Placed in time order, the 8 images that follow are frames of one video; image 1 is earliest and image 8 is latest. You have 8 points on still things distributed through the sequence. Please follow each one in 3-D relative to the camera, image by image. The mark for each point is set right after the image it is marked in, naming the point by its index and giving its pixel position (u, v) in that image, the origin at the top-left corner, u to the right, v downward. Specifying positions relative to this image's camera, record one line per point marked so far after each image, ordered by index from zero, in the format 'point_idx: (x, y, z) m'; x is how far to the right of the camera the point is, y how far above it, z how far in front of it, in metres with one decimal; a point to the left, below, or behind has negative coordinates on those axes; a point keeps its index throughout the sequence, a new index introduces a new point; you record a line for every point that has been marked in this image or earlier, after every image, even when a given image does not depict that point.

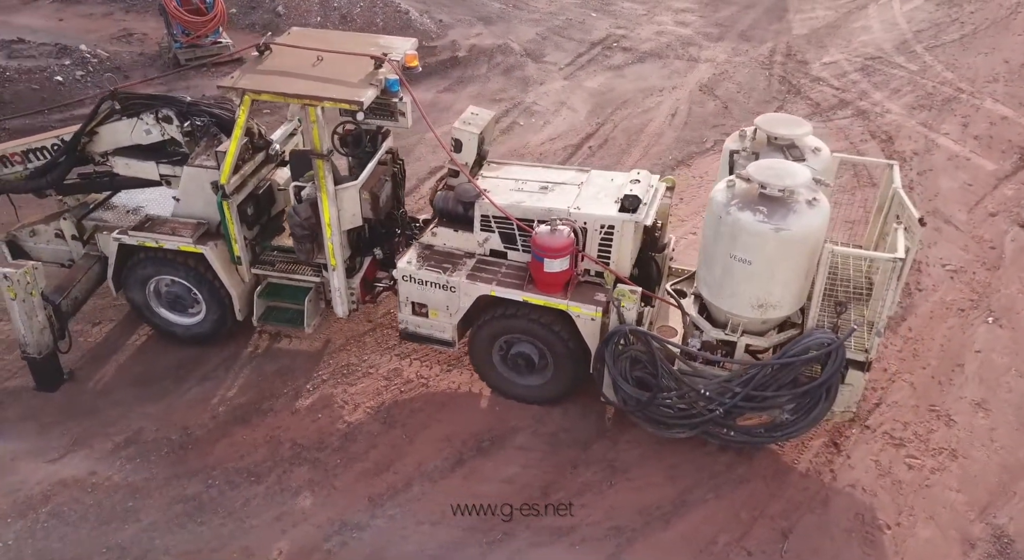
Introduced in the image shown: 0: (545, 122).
0: (+0.4, +2.1, +10.6) m
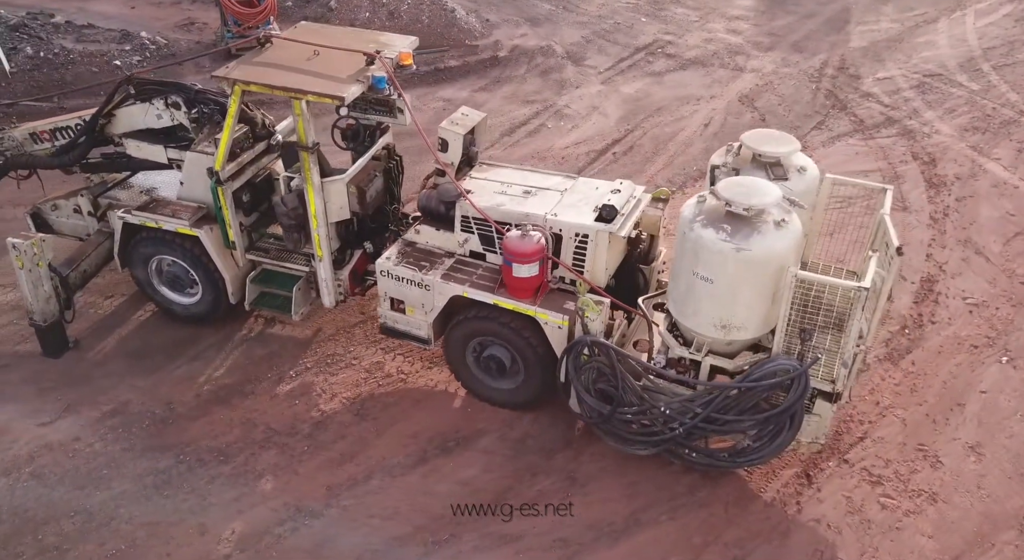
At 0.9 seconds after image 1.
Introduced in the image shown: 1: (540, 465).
0: (+0.8, +2.1, +10.6) m
1: (+0.2, -1.4, +6.0) m
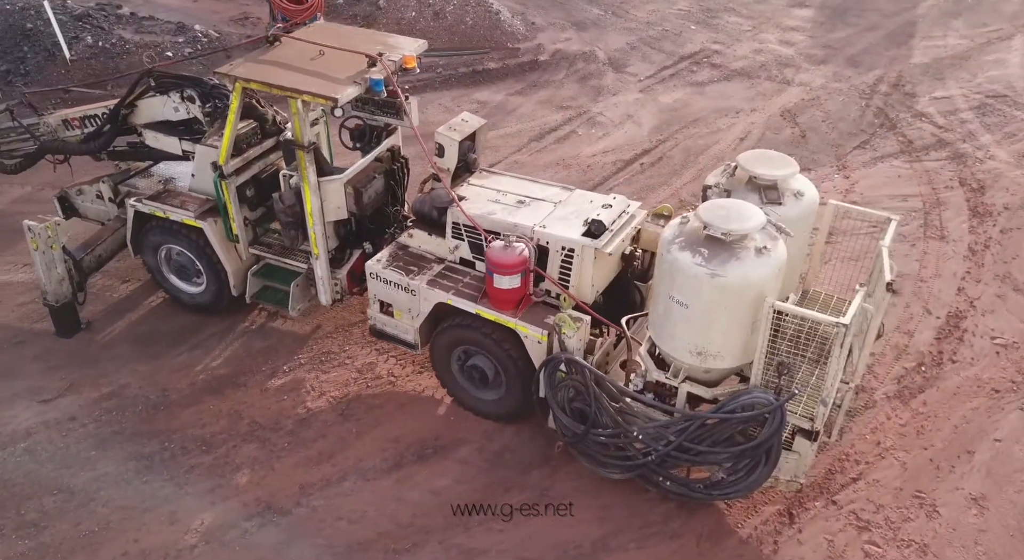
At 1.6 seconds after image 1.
0: (+1.2, +1.9, +10.4) m
1: (0.0, -1.5, +5.9) m
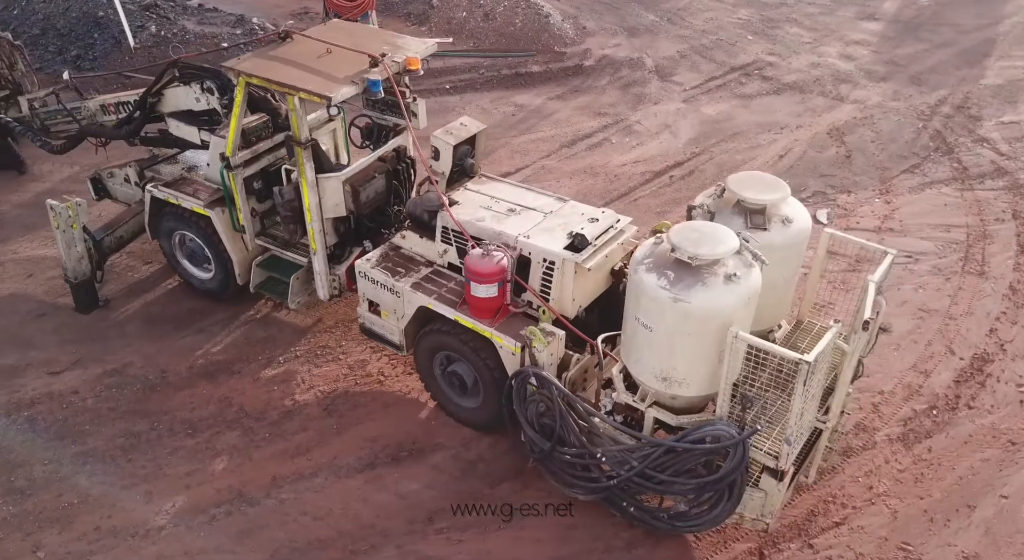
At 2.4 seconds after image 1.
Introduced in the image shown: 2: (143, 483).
0: (+1.6, +1.8, +10.2) m
1: (-0.2, -1.6, +5.8) m
2: (-2.7, -1.5, +5.9) m
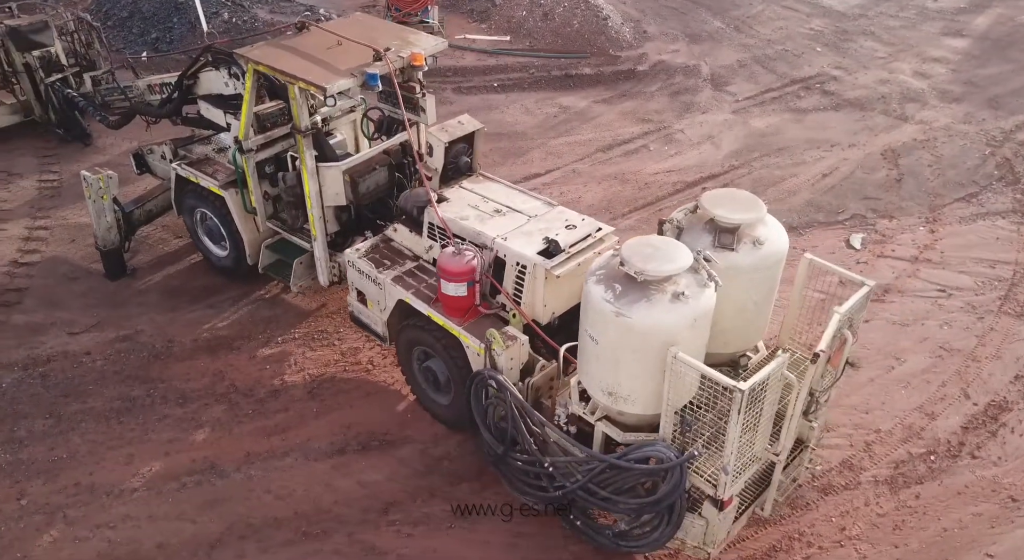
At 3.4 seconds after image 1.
0: (+2.1, +1.6, +9.9) m
1: (-0.5, -1.5, +5.8) m
2: (-3.0, -1.3, +6.2) m
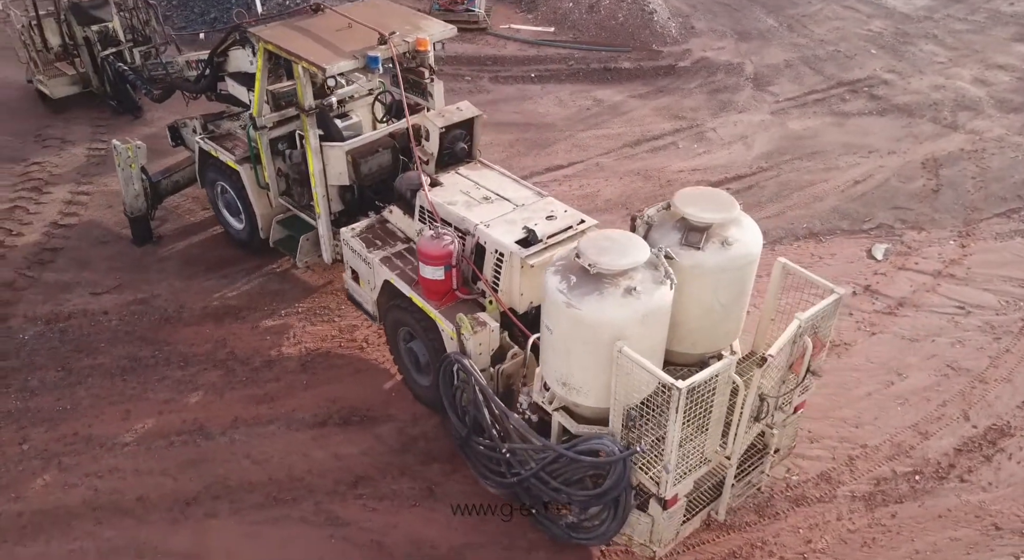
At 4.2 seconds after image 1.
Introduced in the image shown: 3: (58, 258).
0: (+2.4, +1.6, +9.7) m
1: (-0.7, -1.4, +5.9) m
2: (-3.2, -1.0, +6.5) m
3: (-4.7, +0.2, +8.2) m
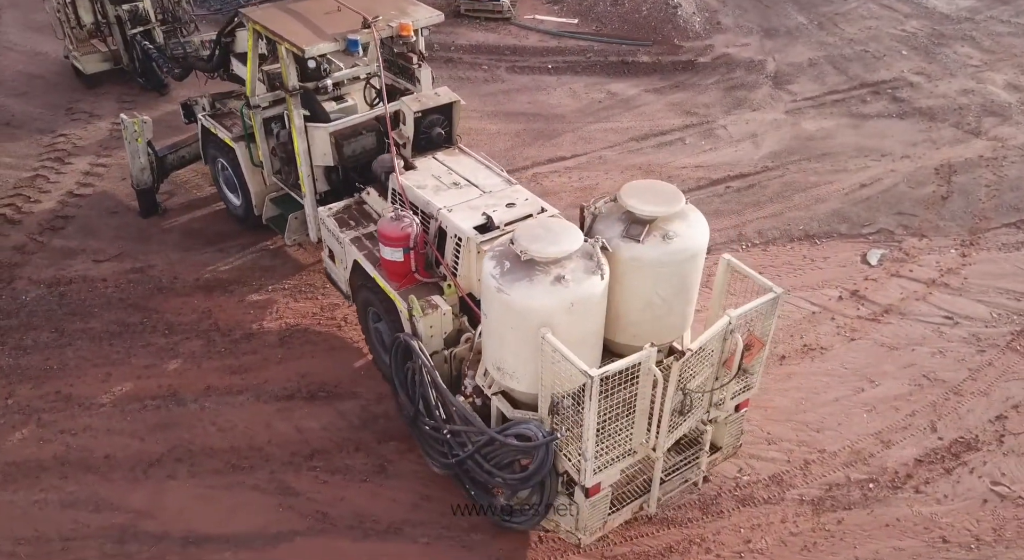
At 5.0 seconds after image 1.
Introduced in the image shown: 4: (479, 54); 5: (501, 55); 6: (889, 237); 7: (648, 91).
0: (+2.4, +1.6, +9.6) m
1: (-1.1, -1.3, +6.0) m
2: (-3.5, -0.7, +6.8) m
3: (-4.8, +0.6, +8.6) m
4: (-0.5, +3.4, +11.8) m
5: (-0.2, +3.4, +11.8) m
6: (+3.9, +0.4, +8.1) m
7: (+1.9, +2.6, +10.8) m
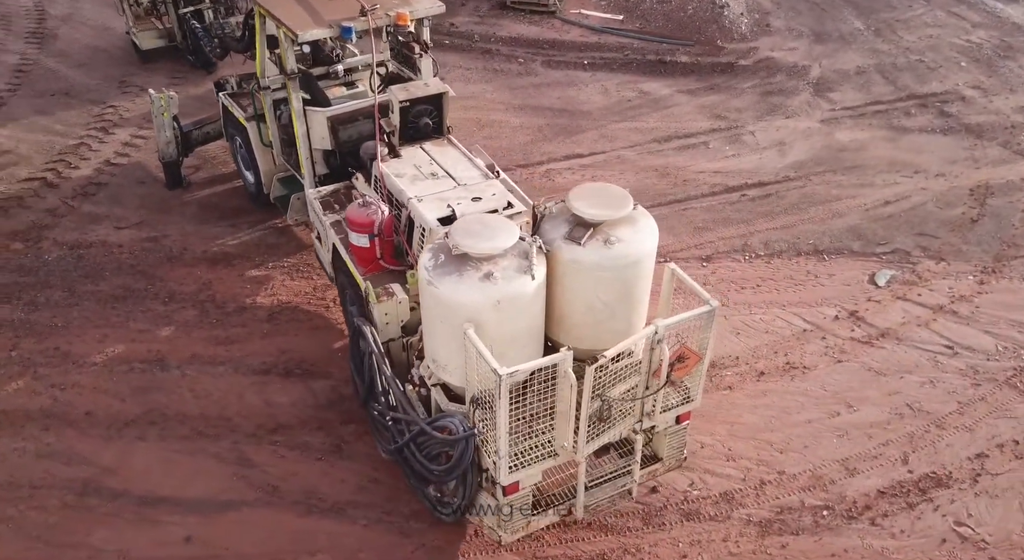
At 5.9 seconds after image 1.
0: (+2.6, +1.5, +9.4) m
1: (-1.4, -1.1, +6.2) m
2: (-3.6, -0.4, +7.1) m
3: (-4.7, +1.0, +9.1) m
4: (+0.1, +3.5, +11.8) m
5: (+0.4, +3.4, +11.8) m
6: (+3.8, +0.2, +7.7) m
7: (+2.3, +2.5, +10.6) m
